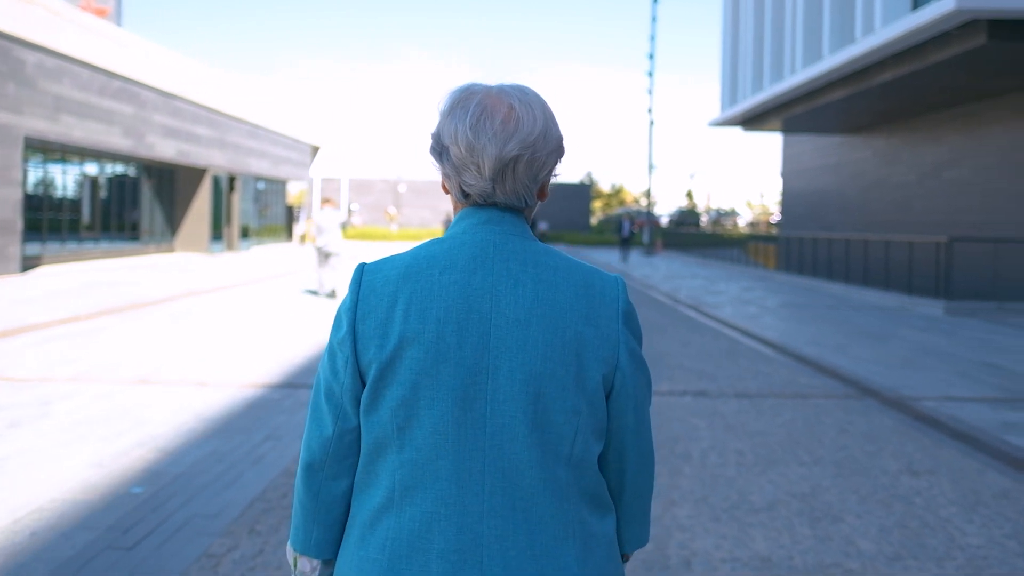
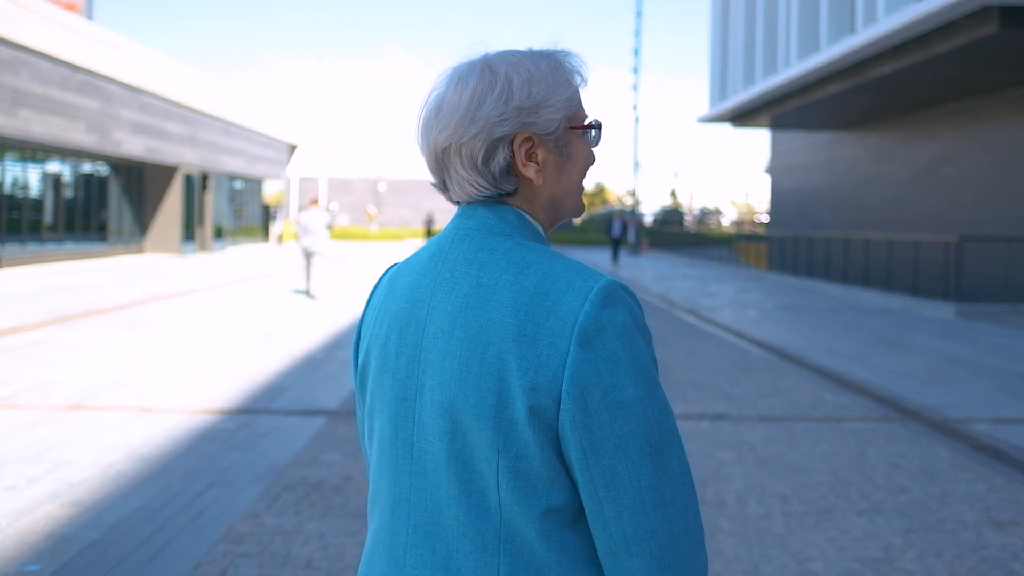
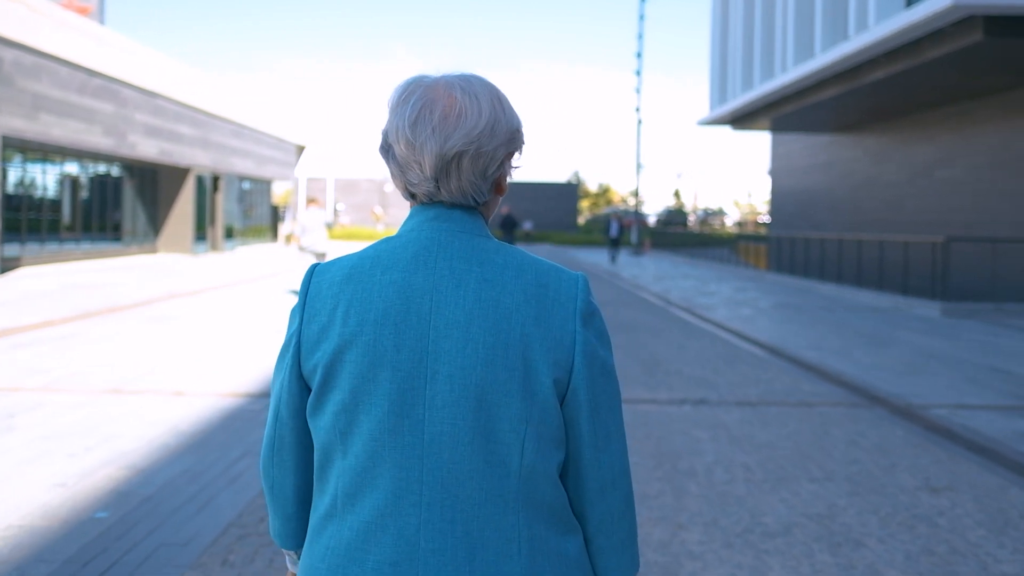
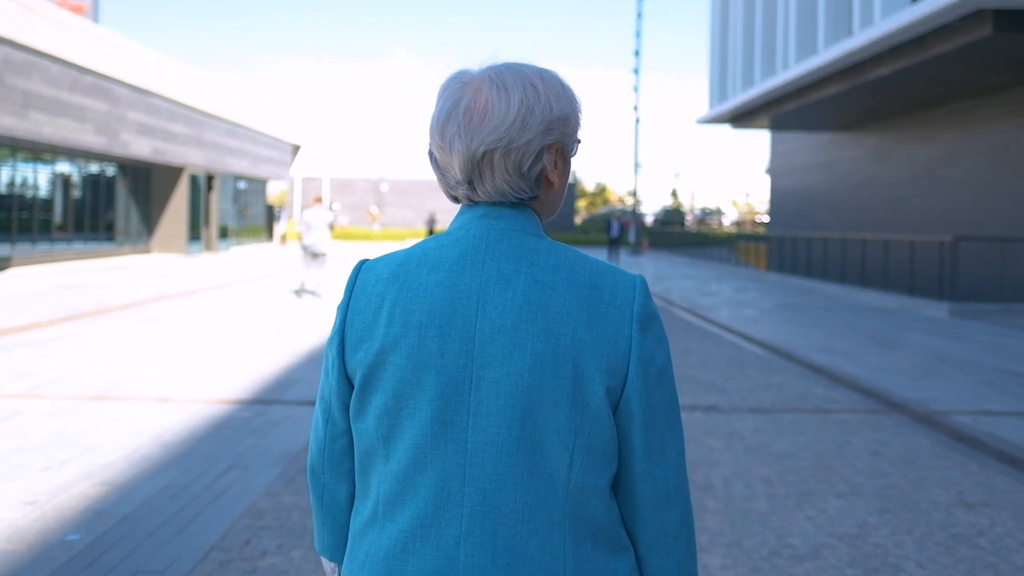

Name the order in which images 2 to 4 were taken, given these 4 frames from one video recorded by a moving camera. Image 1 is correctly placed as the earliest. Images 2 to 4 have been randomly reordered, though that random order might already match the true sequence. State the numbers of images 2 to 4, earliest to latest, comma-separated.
3, 4, 2
